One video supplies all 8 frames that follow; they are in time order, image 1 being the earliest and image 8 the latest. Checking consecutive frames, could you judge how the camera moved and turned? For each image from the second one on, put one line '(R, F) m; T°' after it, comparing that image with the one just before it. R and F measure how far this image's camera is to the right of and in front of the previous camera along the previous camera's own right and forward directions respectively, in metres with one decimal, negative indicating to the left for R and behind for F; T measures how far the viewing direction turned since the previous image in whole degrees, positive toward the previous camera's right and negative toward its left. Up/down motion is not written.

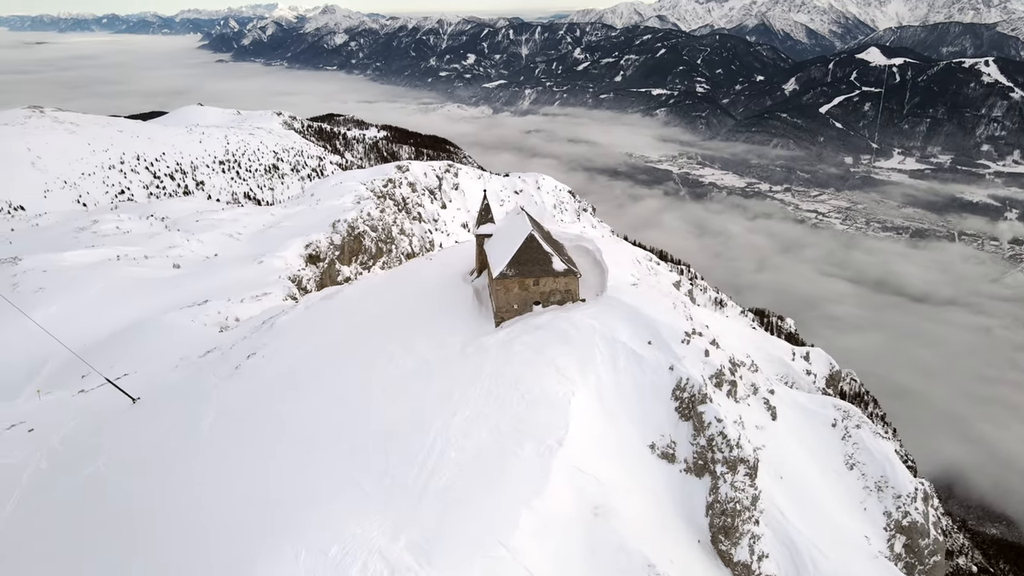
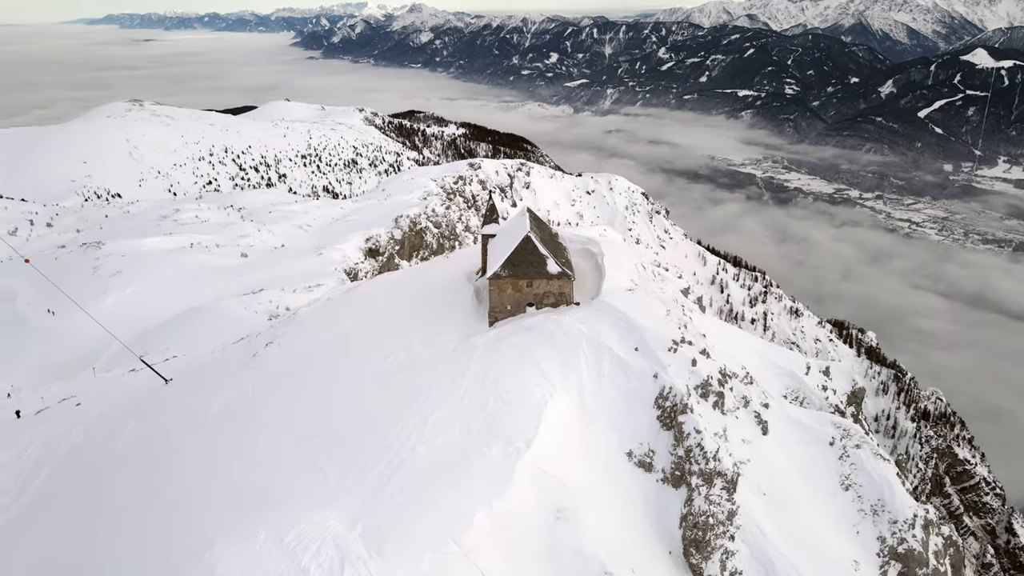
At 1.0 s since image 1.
(+2.0, 0.0) m; -5°
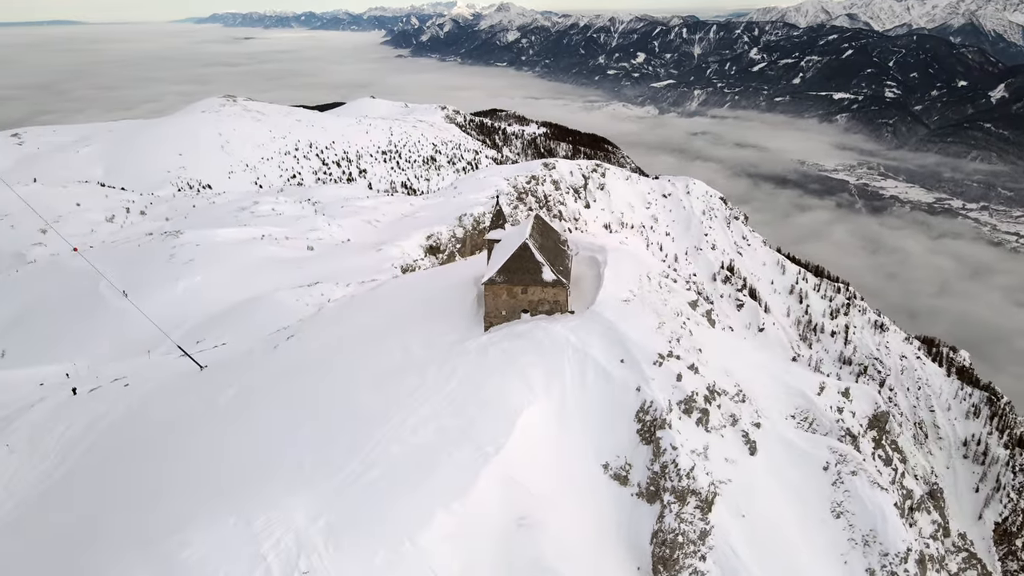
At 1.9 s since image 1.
(+2.0, 0.0) m; -6°
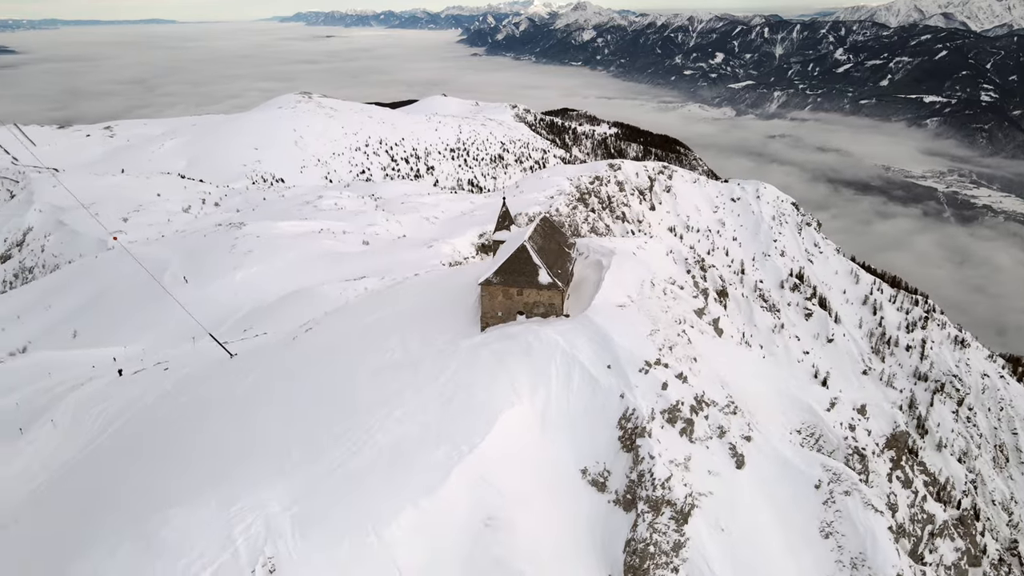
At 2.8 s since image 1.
(+1.7, 0.0) m; -5°
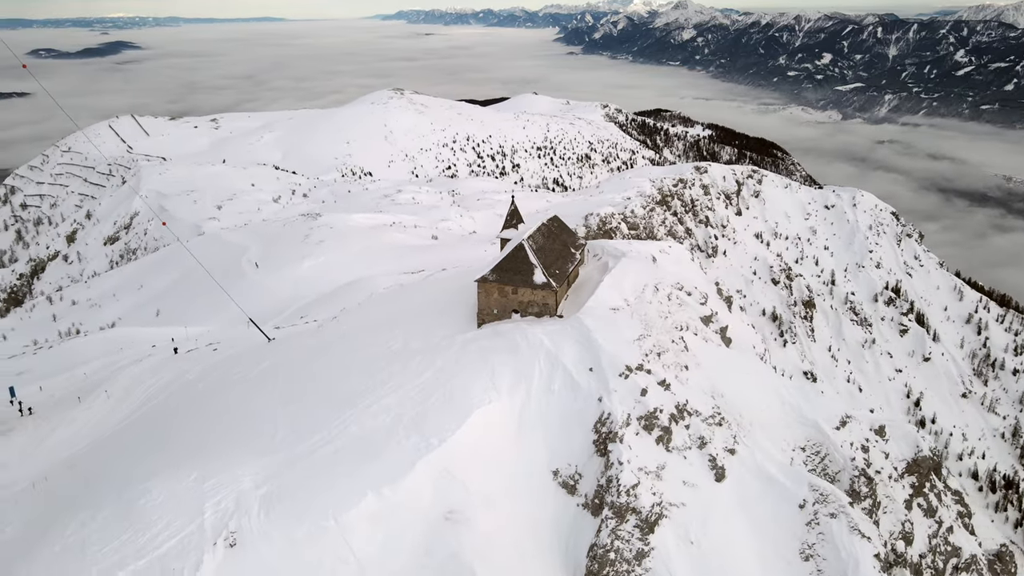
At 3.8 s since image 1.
(+2.2, 0.0) m; -6°
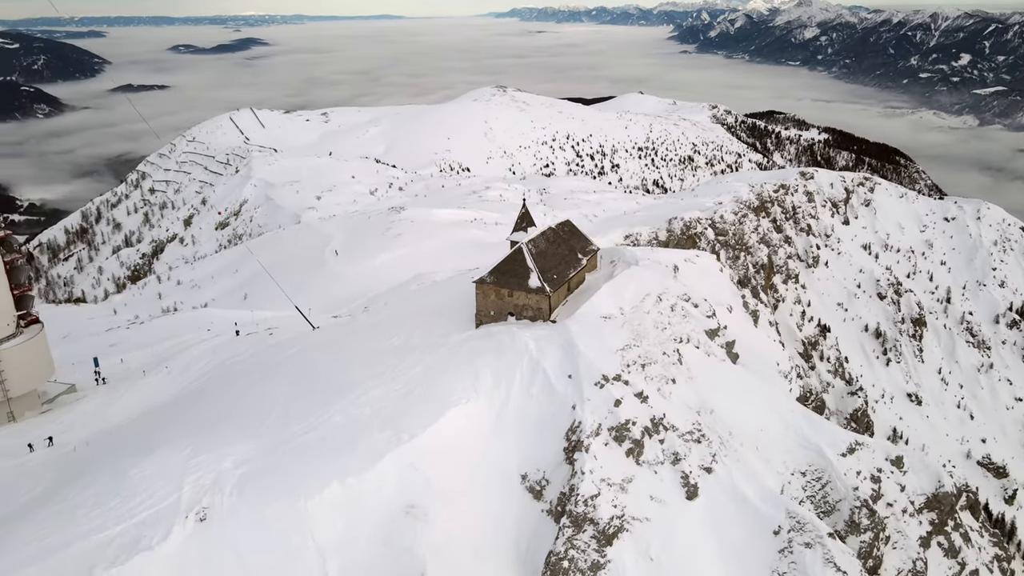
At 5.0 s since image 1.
(+2.6, 0.0) m; -7°
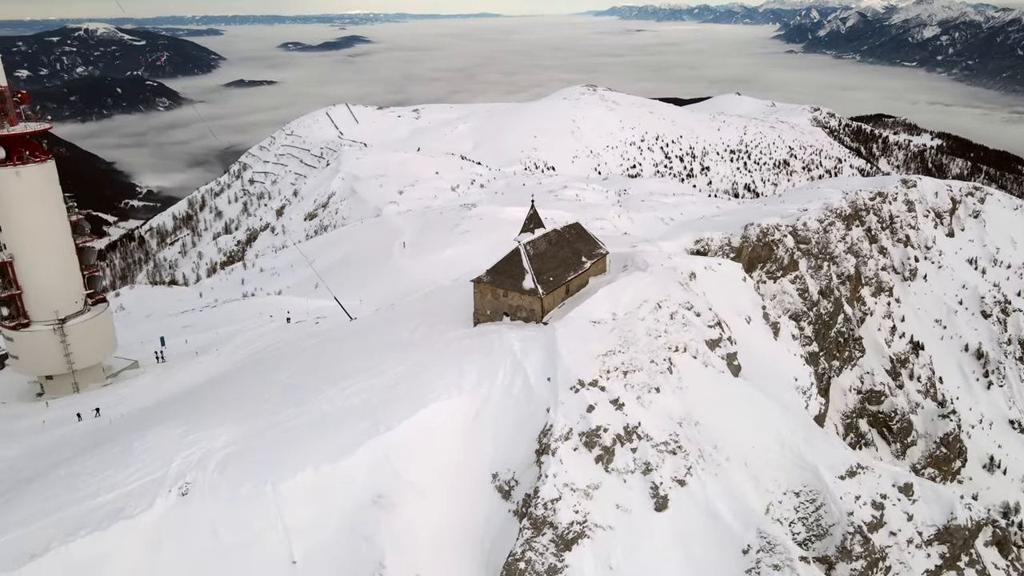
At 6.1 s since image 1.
(+2.3, 0.0) m; -6°
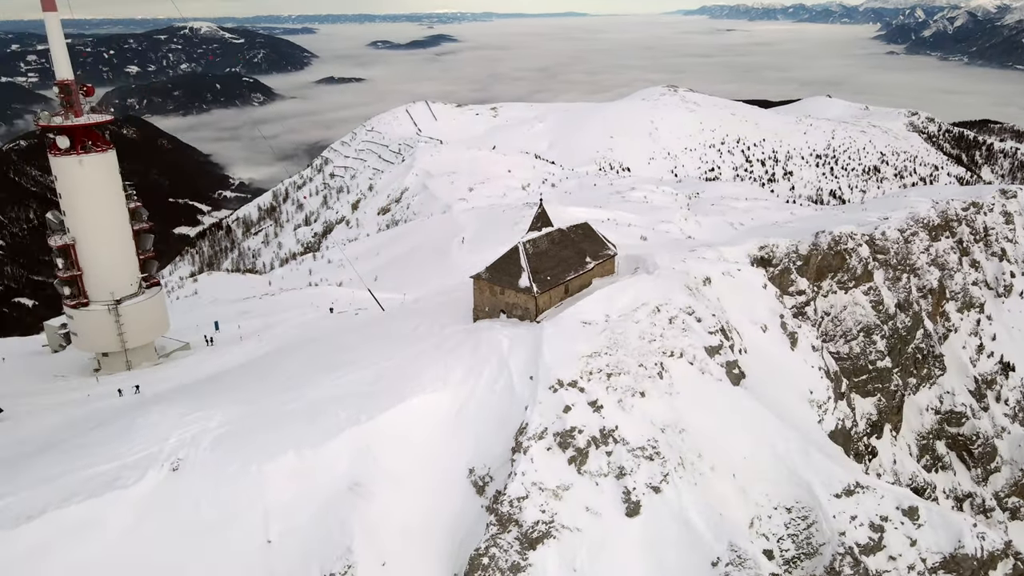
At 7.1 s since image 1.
(+2.0, 0.0) m; -6°
